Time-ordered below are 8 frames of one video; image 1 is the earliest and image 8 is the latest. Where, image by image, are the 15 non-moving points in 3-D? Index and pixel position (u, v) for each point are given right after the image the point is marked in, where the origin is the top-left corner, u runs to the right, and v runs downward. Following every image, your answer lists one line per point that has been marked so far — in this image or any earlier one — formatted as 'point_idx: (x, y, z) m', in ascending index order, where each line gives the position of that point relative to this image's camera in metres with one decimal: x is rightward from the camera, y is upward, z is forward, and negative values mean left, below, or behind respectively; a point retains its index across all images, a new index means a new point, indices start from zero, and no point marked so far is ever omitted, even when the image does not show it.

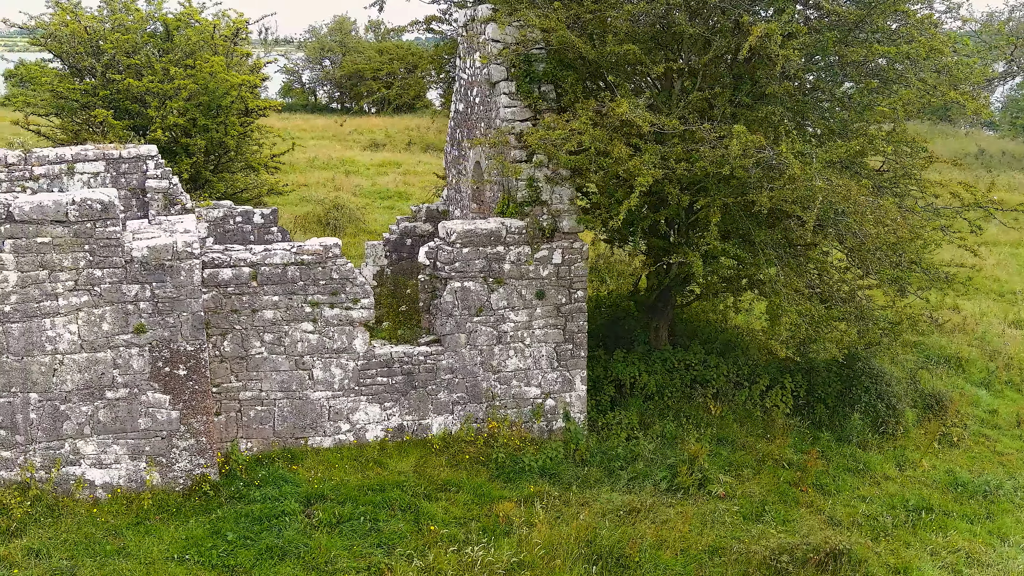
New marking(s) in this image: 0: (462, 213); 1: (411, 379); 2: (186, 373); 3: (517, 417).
0: (-0.5, +0.7, +8.9) m
1: (-0.7, -0.6, +6.9) m
2: (-2.0, -0.5, +5.9) m
3: (0.0, -0.9, +7.2) m
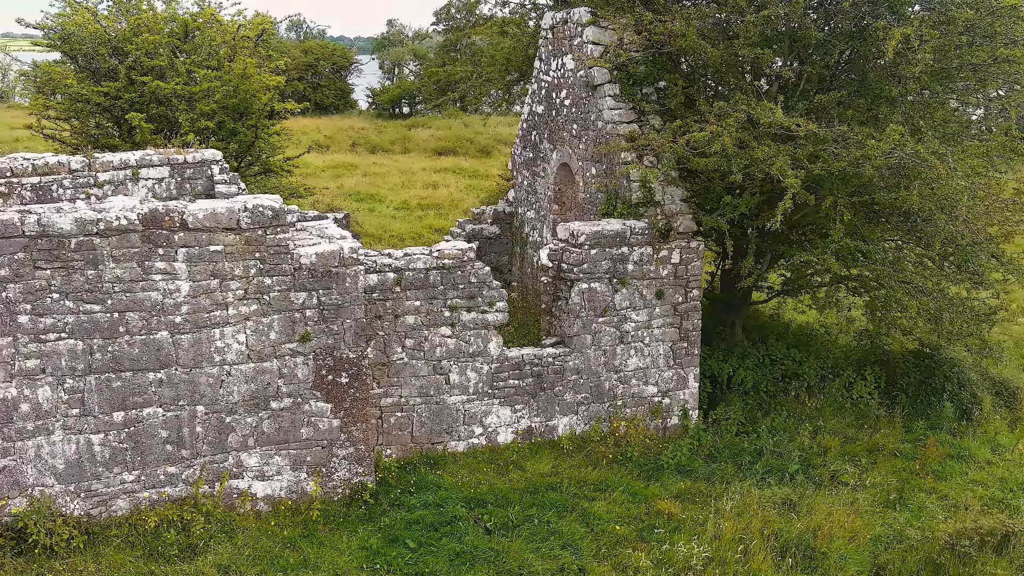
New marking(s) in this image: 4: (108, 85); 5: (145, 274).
0: (+0.2, +0.7, +9.0) m
1: (+0.2, -0.7, +6.9) m
2: (-1.0, -0.6, +5.9) m
3: (+0.9, -0.9, +7.2) m
4: (-4.6, +2.4, +11.5) m
5: (-2.0, +0.1, +5.2) m
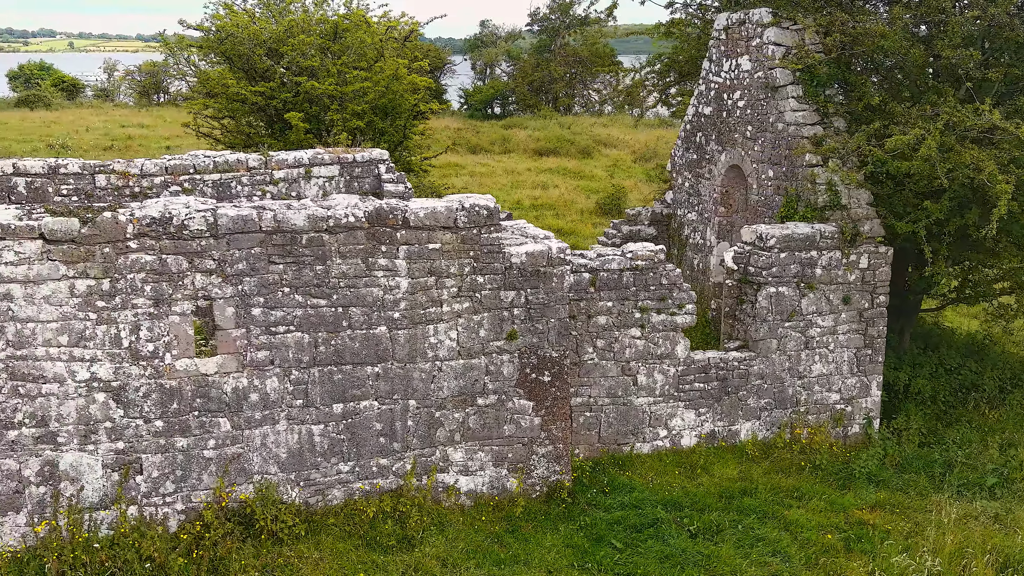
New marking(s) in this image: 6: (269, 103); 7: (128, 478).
0: (+1.7, +0.7, +8.9) m
1: (+1.5, -0.7, +6.8) m
2: (+0.2, -0.6, +5.9) m
3: (+2.2, -1.0, +7.1) m
4: (-2.9, +2.4, +11.8) m
5: (-0.8, +0.1, +5.4) m
6: (-2.9, +2.3, +12.0) m
7: (-2.0, -1.0, +5.2) m
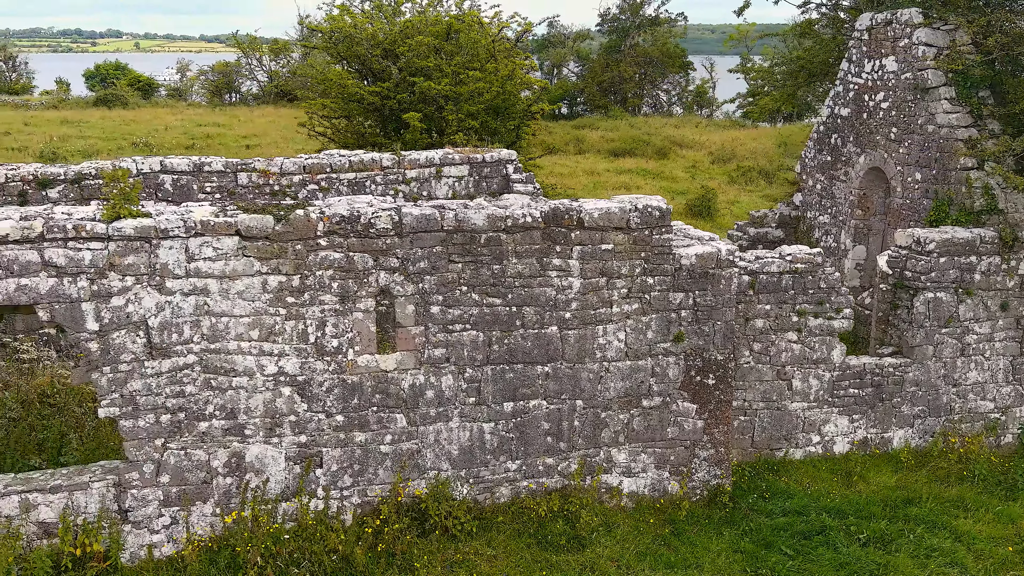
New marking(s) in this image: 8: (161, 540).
0: (+2.9, +0.6, +8.8) m
1: (+2.5, -0.7, +6.7) m
2: (+1.2, -0.6, +5.9) m
3: (+3.3, -1.0, +7.0) m
4: (-1.5, +2.5, +11.9) m
5: (+0.2, +0.1, +5.4) m
6: (-1.5, +2.3, +12.1) m
7: (-1.1, -1.0, +5.2) m
8: (-1.8, -1.3, +5.1) m
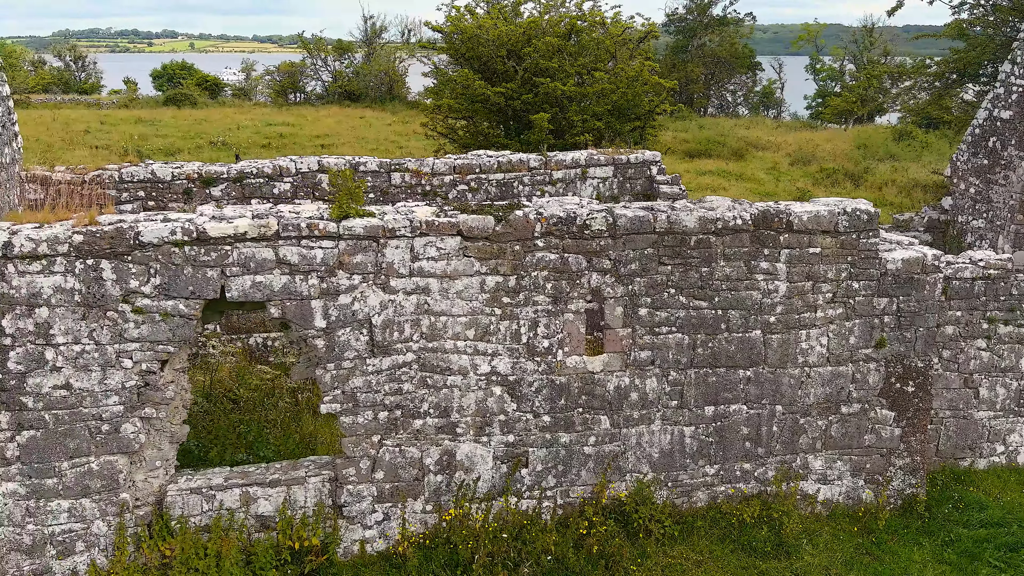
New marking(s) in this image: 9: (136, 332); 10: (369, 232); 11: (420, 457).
0: (+4.2, +0.6, +8.6) m
1: (+3.7, -0.8, +6.5) m
2: (+2.4, -0.6, +5.7) m
3: (+4.5, -1.1, +6.7) m
4: (0.0, +2.5, +12.0) m
5: (+1.3, +0.1, +5.3) m
6: (0.0, +2.3, +12.1) m
7: (0.0, -1.0, +5.3) m
8: (-0.7, -1.3, +5.2) m
9: (-1.8, -0.2, +4.6) m
10: (-0.7, +0.3, +4.8) m
11: (-0.5, -0.9, +5.1) m
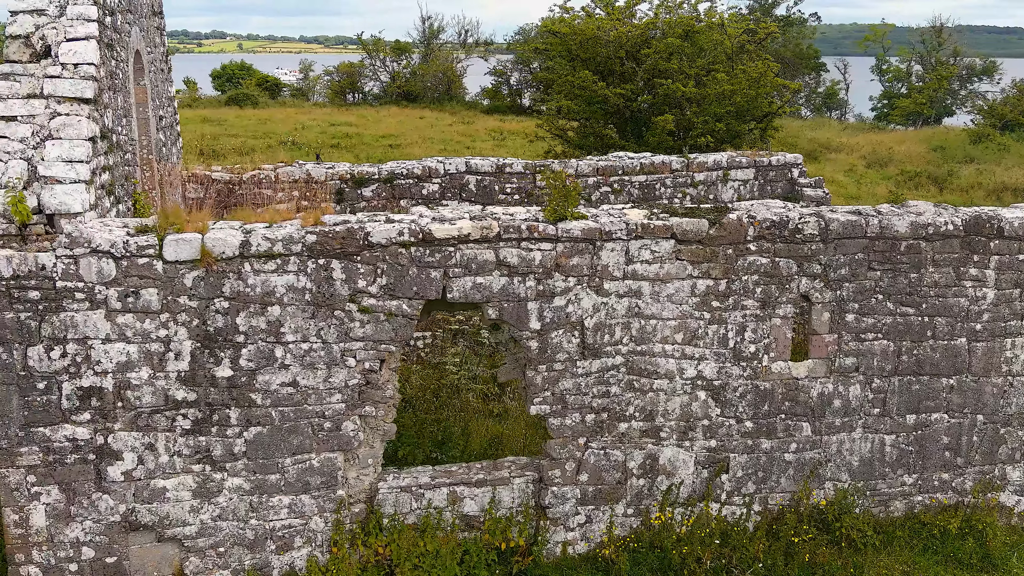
0: (+5.5, +0.5, +8.3) m
1: (+4.8, -0.8, +6.3) m
2: (+3.5, -0.6, +5.6) m
3: (+5.6, -1.2, +6.5) m
4: (+1.4, +2.4, +11.9) m
5: (+2.4, 0.0, +5.2) m
6: (+1.4, +2.3, +12.1) m
7: (+1.1, -1.0, +5.2) m
8: (+0.3, -1.3, +5.2) m
9: (-0.7, -0.2, +4.7) m
10: (+0.4, +0.3, +4.8) m
11: (+0.6, -0.9, +5.1) m
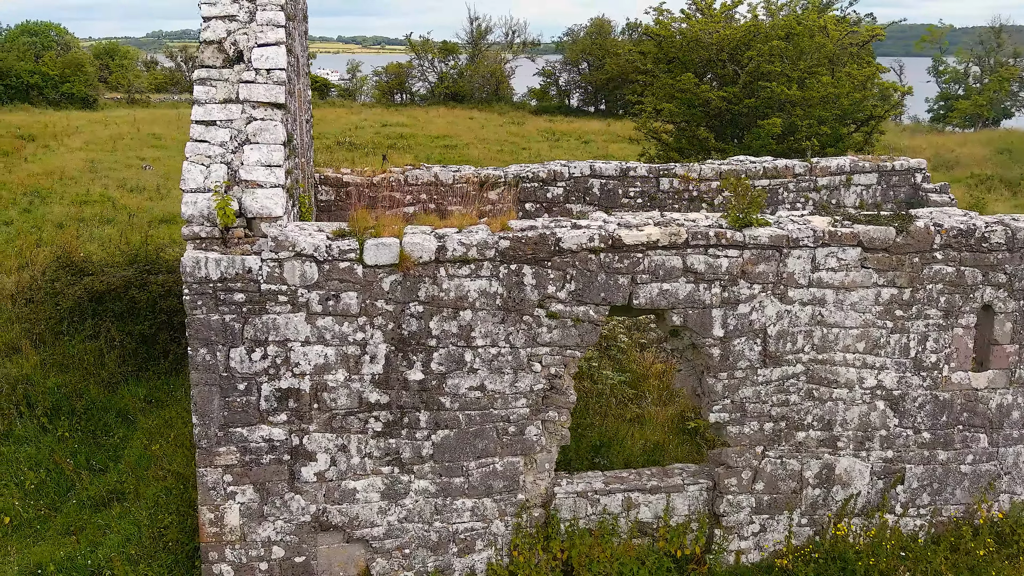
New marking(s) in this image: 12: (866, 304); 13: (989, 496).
0: (+6.5, +0.4, +8.1) m
1: (+5.8, -0.9, +6.1) m
2: (+4.4, -0.7, +5.4) m
3: (+6.6, -1.2, +6.2) m
4: (+2.7, +2.4, +11.8) m
5: (+3.3, 0.0, +5.1) m
6: (+2.7, +2.2, +12.0) m
7: (+2.0, -1.1, +5.2) m
8: (+1.2, -1.4, +5.1) m
9: (+0.2, -0.2, +4.7) m
10: (+1.3, +0.2, +4.7) m
11: (+1.5, -0.9, +5.1) m
12: (+1.8, -0.1, +4.9) m
13: (+2.5, -1.1, +5.3) m
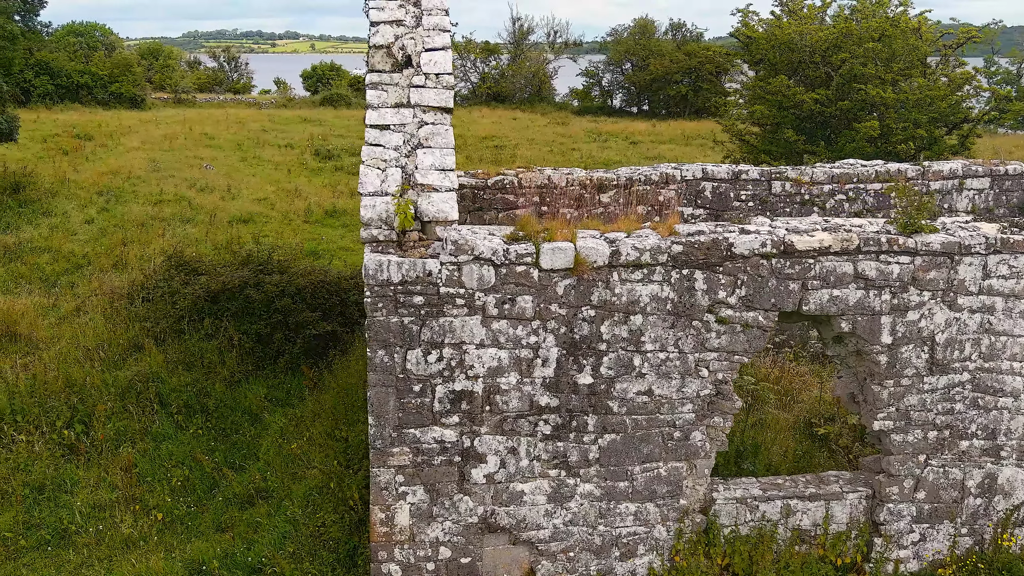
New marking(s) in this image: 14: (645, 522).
0: (+7.4, +0.3, +7.9) m
1: (+6.6, -1.0, +5.9) m
2: (+5.2, -0.8, +5.3) m
3: (+7.4, -1.3, +6.0) m
4: (+3.7, +2.3, +11.7) m
5: (+4.1, -0.1, +5.0) m
6: (+3.7, +2.2, +11.9) m
7: (+2.8, -1.1, +5.1) m
8: (+2.1, -1.4, +5.1) m
9: (+1.0, -0.3, +4.7) m
10: (+2.1, +0.2, +4.7) m
11: (+2.3, -1.0, +5.0) m
12: (+2.6, -0.1, +4.8) m
13: (+3.4, -1.2, +5.2) m
14: (+0.7, -1.2, +4.8) m
